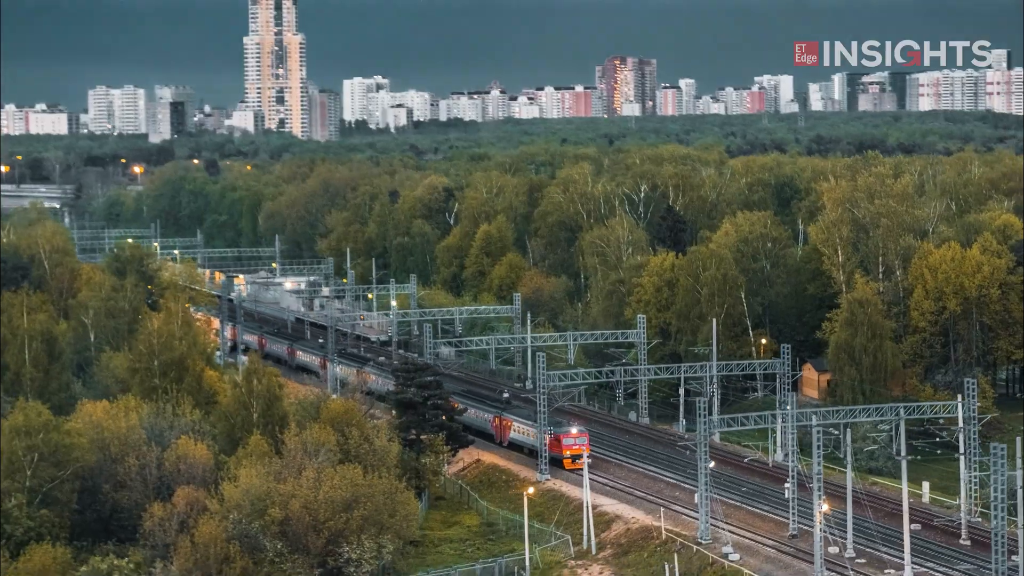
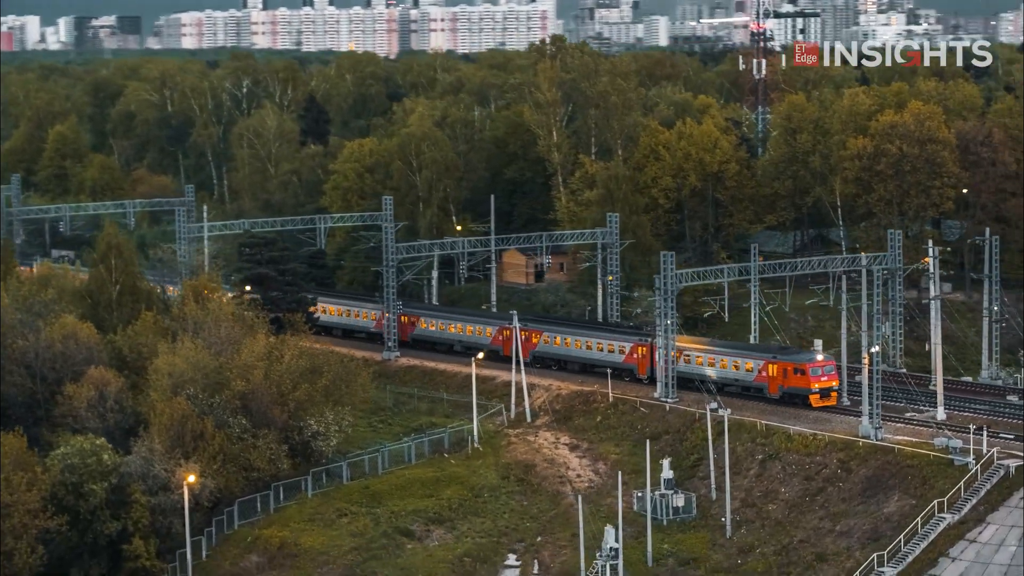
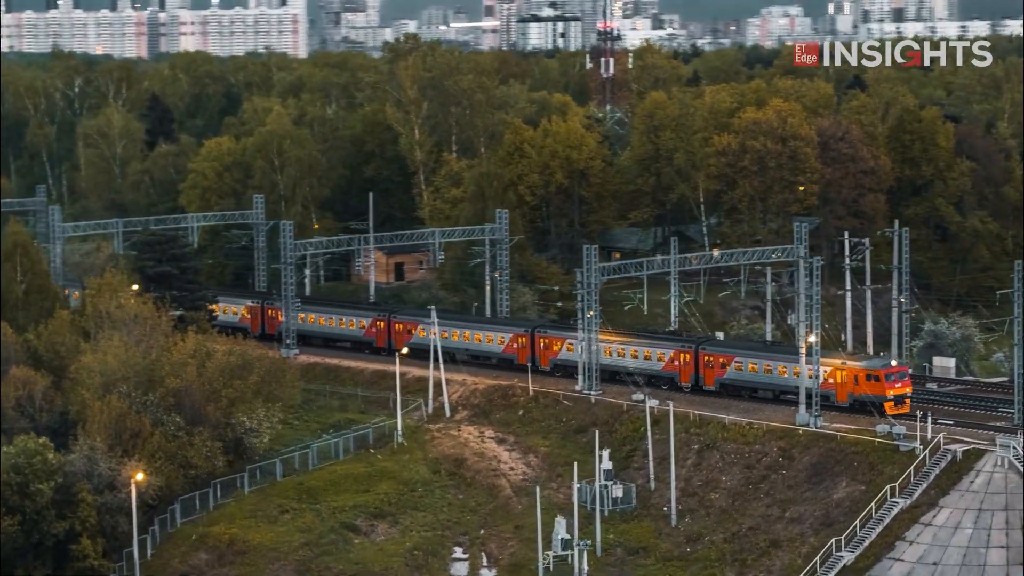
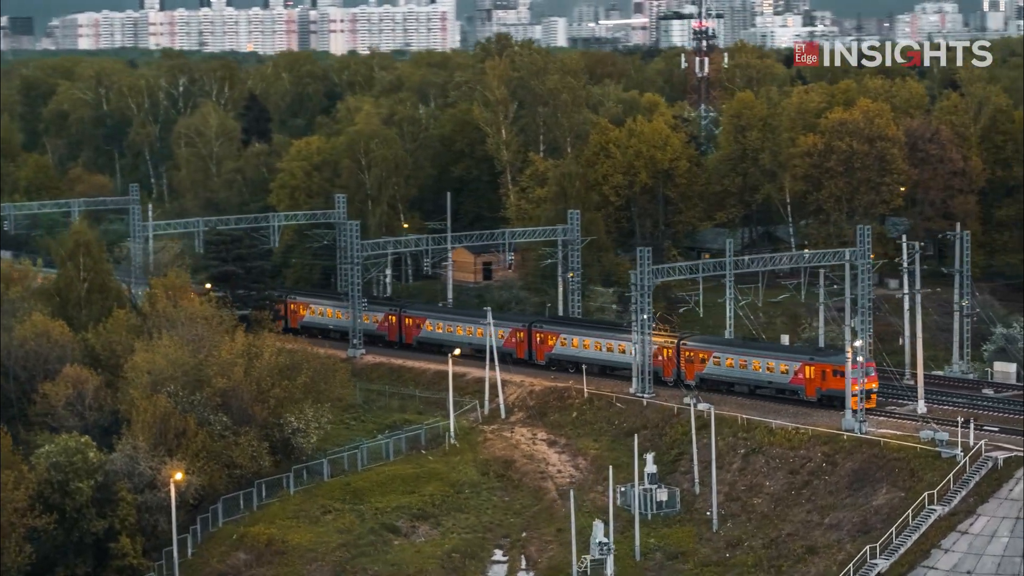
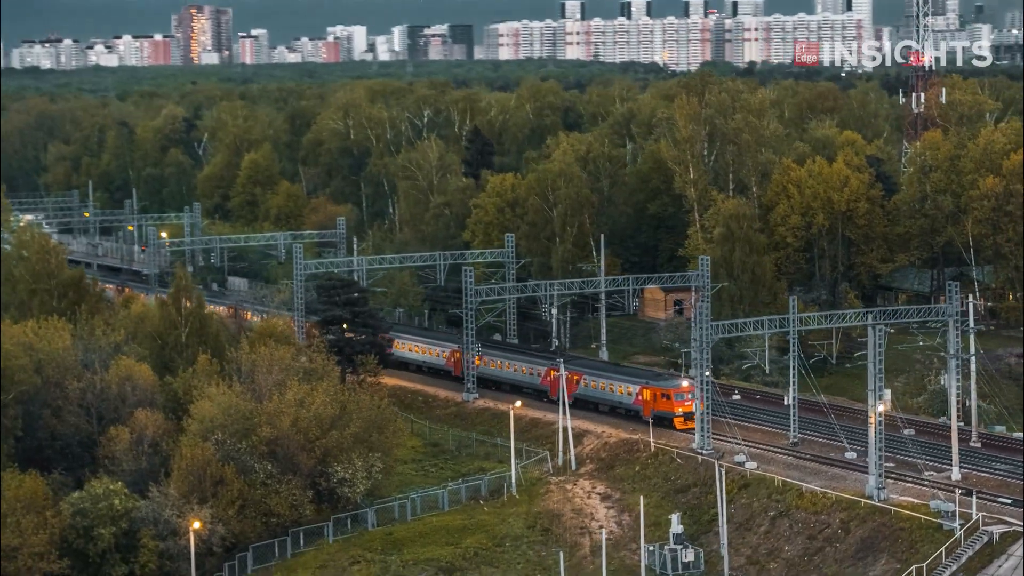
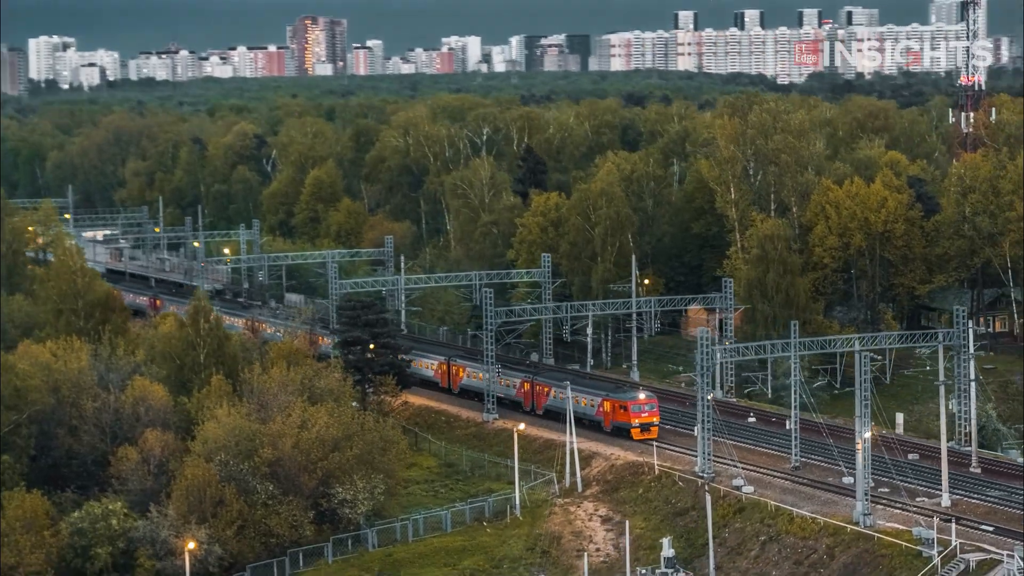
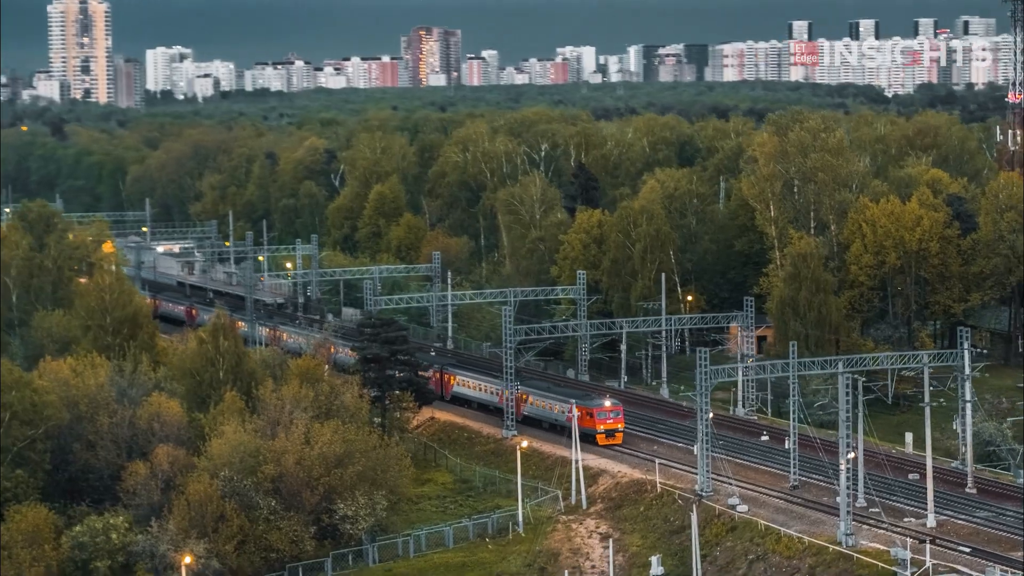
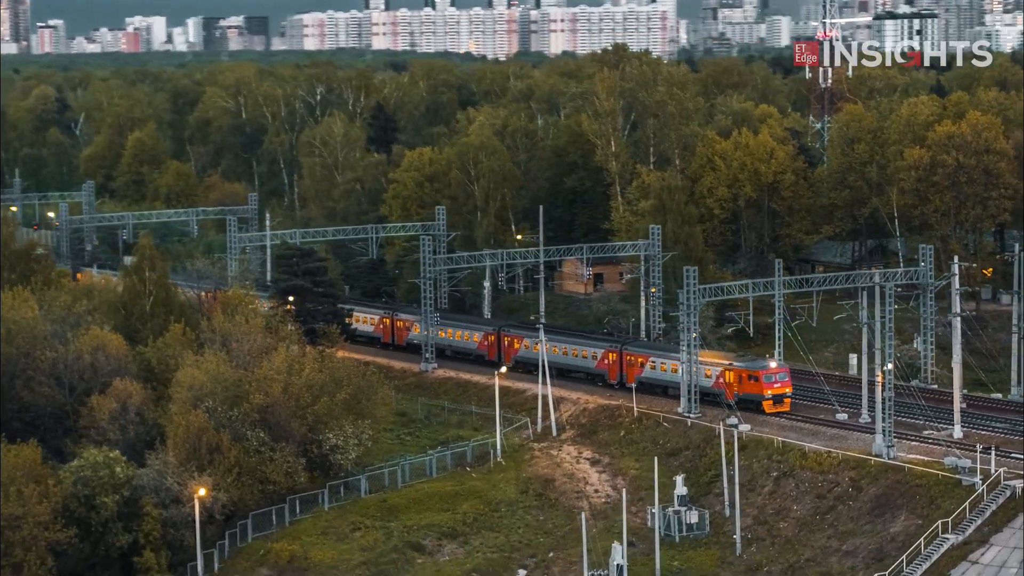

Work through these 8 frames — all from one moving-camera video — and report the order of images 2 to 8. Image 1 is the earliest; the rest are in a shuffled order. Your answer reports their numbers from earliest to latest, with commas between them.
7, 6, 5, 8, 2, 4, 3
